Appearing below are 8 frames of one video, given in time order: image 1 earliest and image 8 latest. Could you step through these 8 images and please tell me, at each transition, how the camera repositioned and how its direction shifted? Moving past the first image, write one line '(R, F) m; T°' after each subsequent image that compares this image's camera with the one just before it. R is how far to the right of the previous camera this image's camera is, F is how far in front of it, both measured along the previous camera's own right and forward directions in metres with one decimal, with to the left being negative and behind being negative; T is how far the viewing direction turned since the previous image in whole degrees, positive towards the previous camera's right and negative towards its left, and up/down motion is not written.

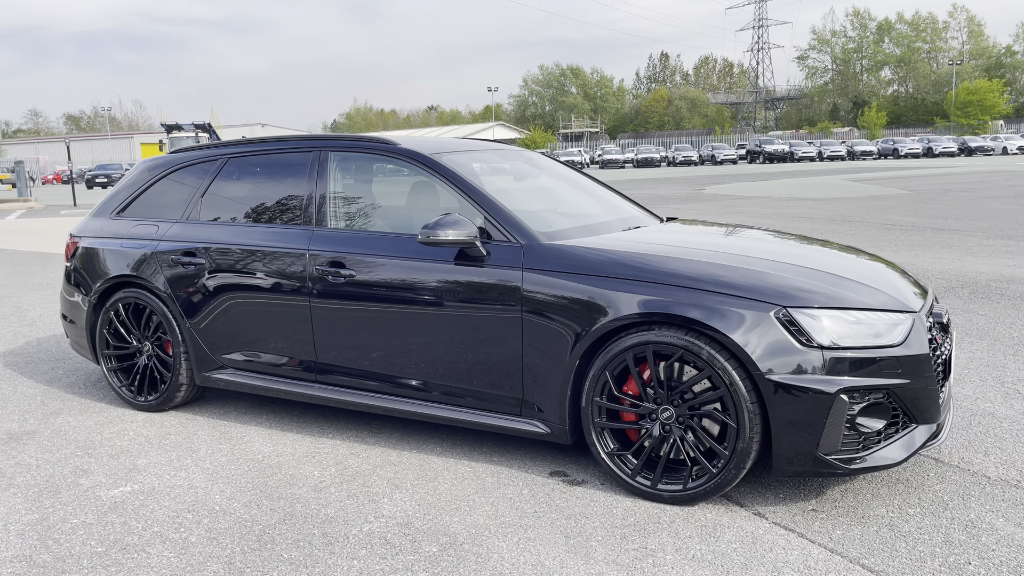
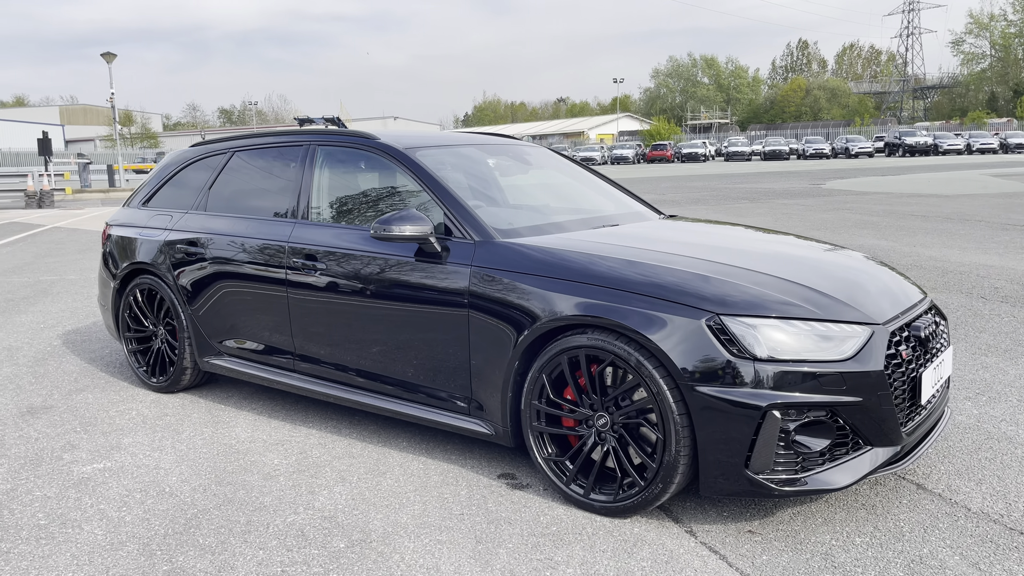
(+0.7, +0.1) m; -9°
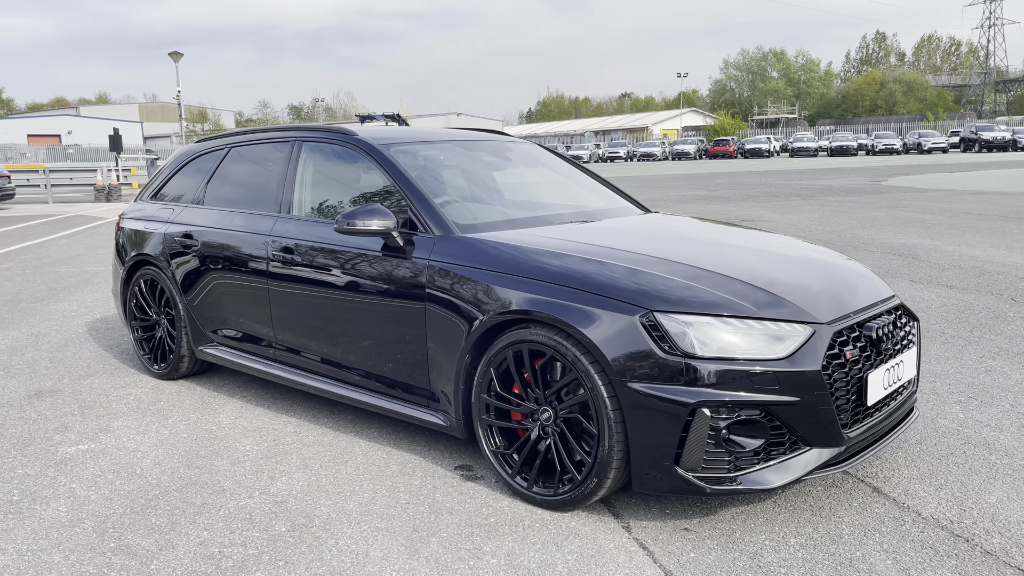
(+0.4, 0.0) m; -4°
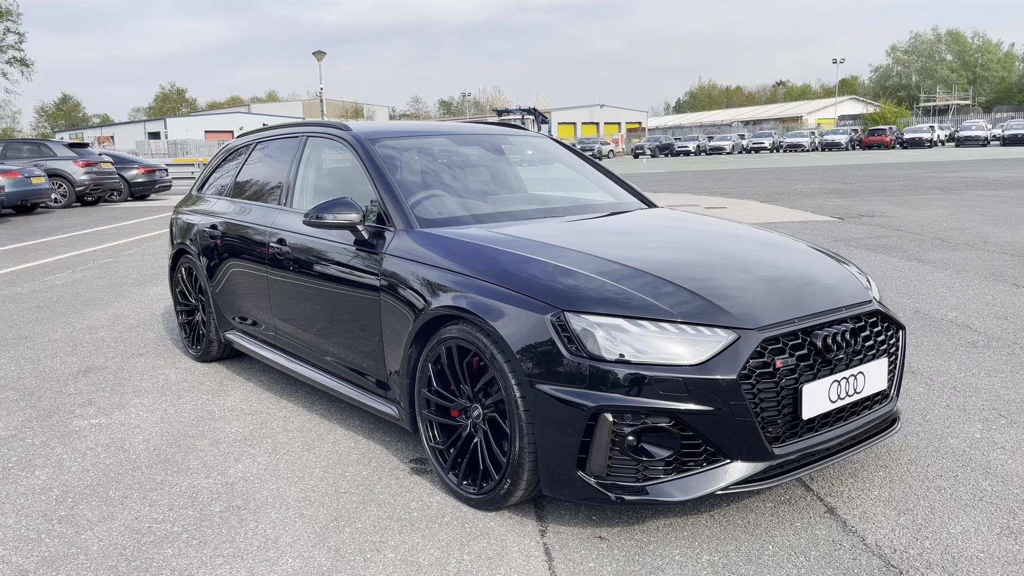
(+0.7, +0.1) m; -10°
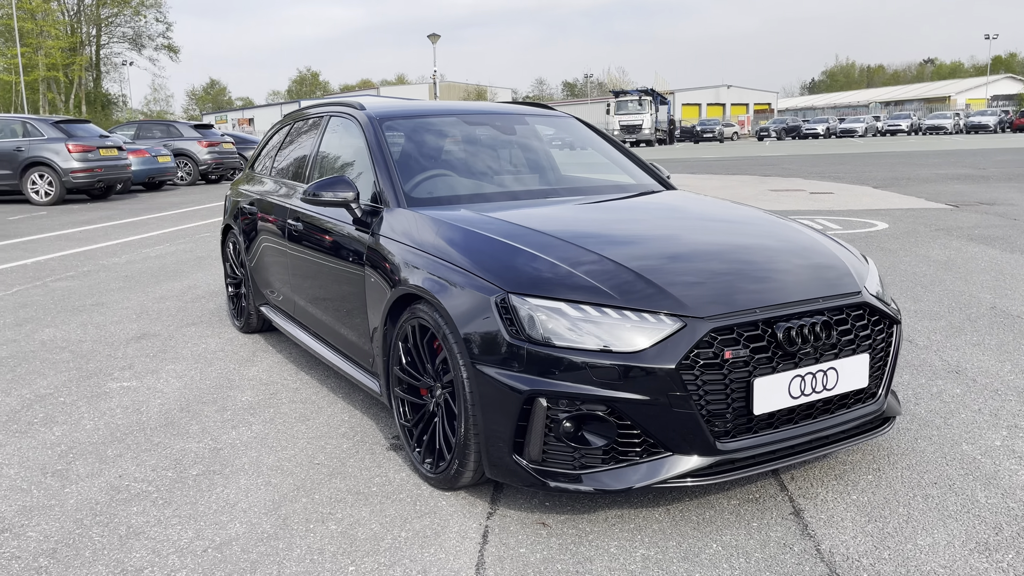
(+0.5, +0.1) m; -8°
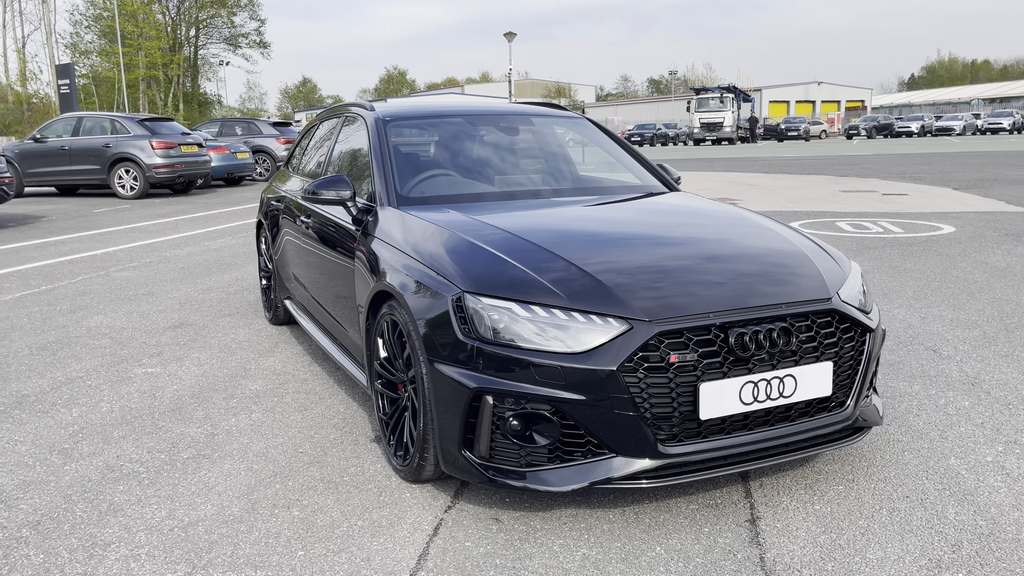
(+0.4, 0.0) m; -6°
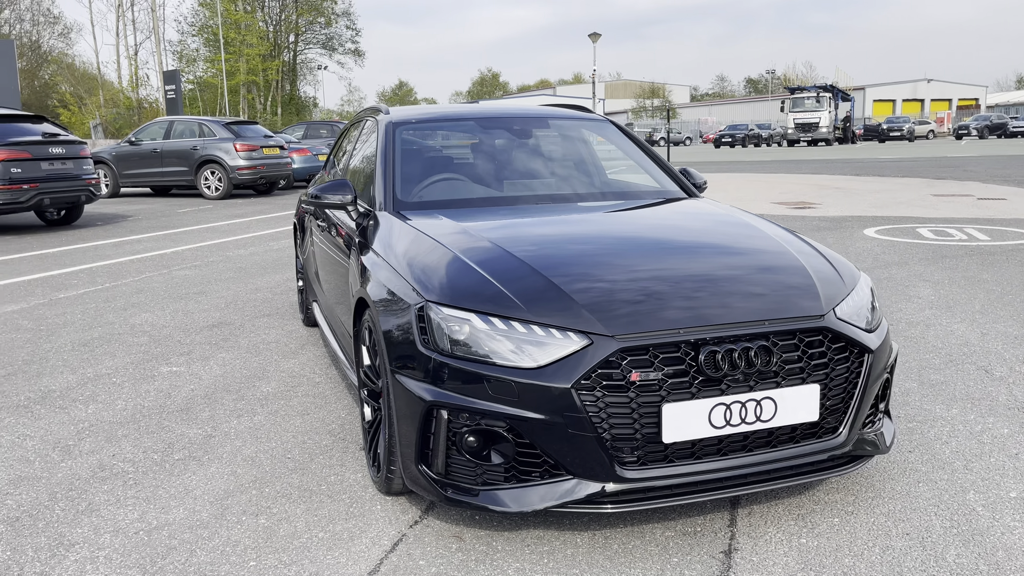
(+0.4, +0.1) m; -6°
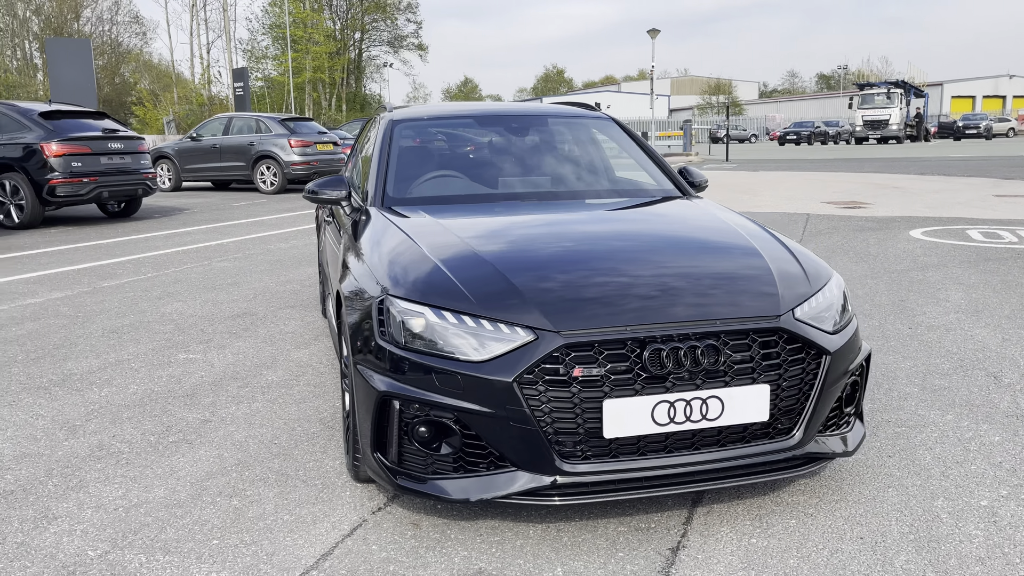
(+0.3, 0.0) m; -4°
